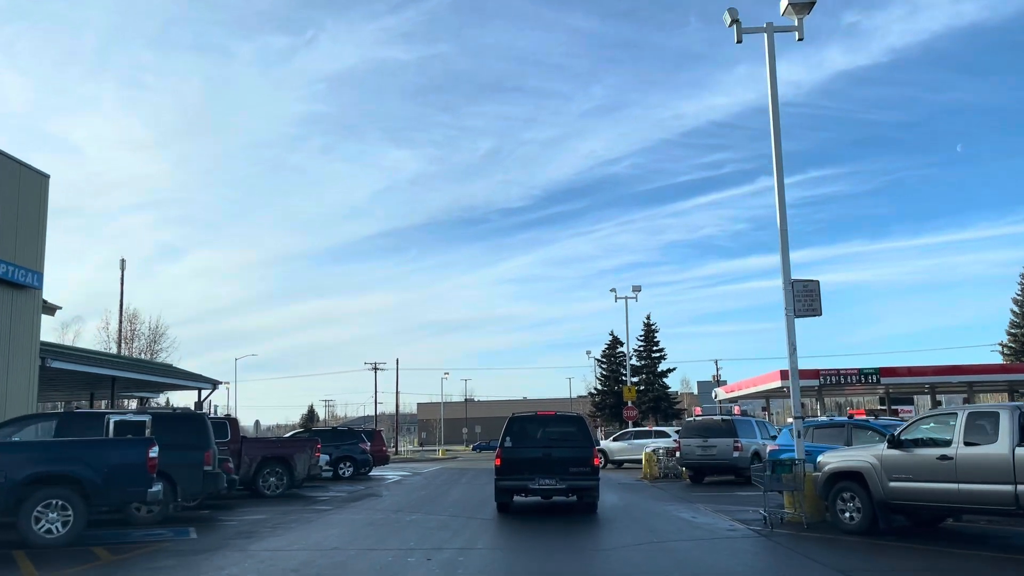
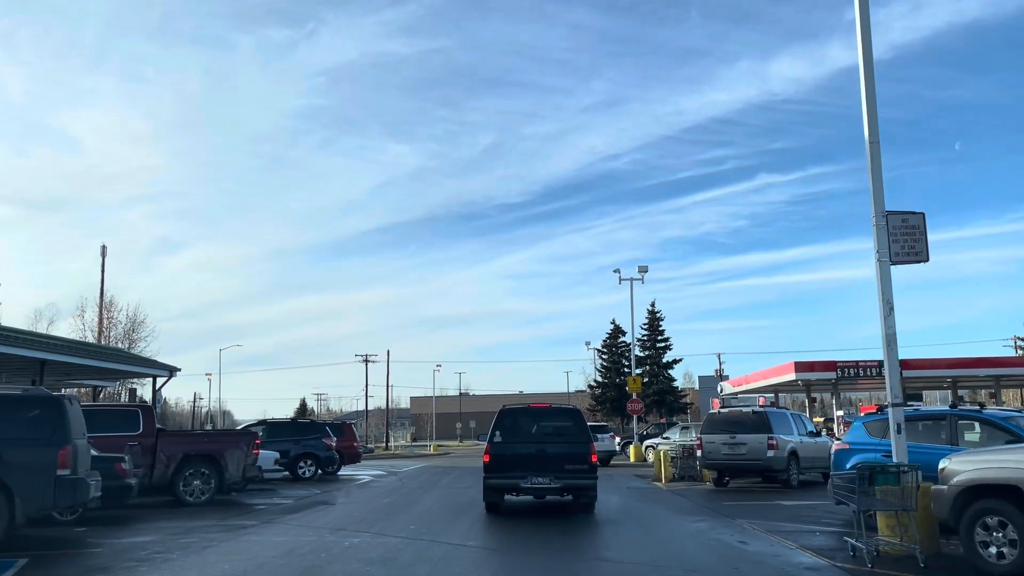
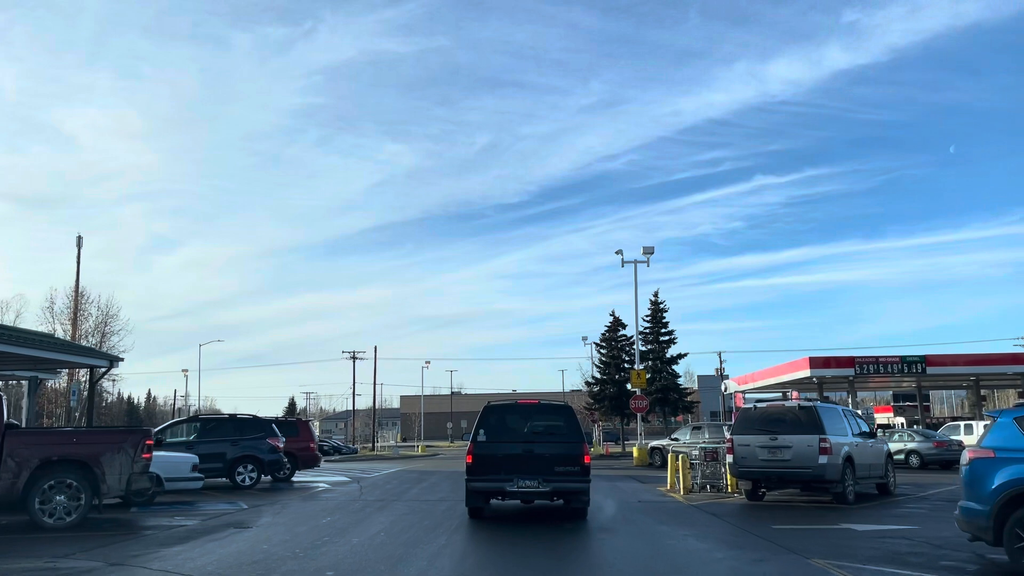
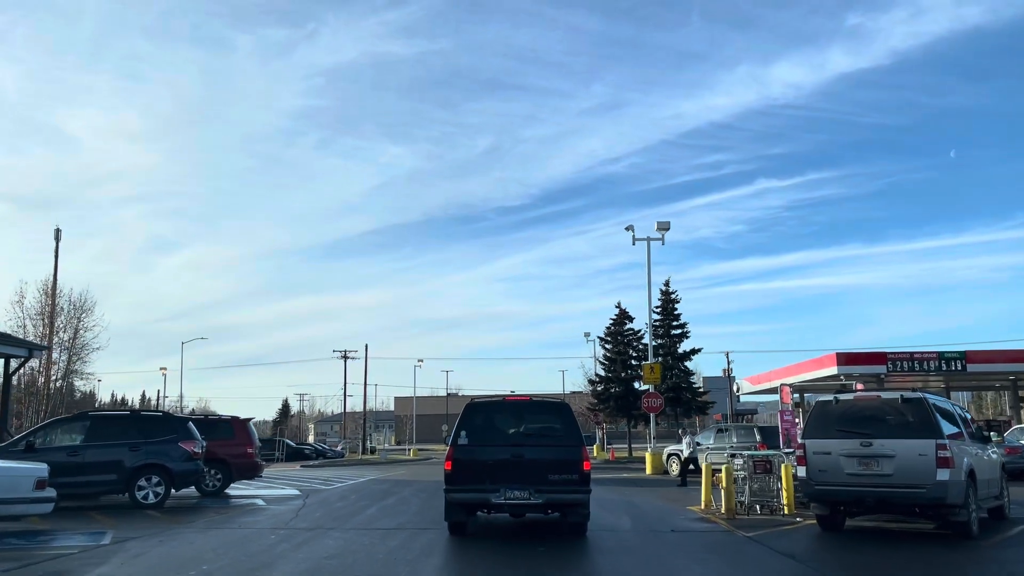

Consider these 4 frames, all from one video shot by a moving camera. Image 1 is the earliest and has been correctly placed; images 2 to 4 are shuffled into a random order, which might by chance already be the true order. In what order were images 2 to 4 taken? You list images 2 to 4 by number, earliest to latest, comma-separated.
2, 3, 4
